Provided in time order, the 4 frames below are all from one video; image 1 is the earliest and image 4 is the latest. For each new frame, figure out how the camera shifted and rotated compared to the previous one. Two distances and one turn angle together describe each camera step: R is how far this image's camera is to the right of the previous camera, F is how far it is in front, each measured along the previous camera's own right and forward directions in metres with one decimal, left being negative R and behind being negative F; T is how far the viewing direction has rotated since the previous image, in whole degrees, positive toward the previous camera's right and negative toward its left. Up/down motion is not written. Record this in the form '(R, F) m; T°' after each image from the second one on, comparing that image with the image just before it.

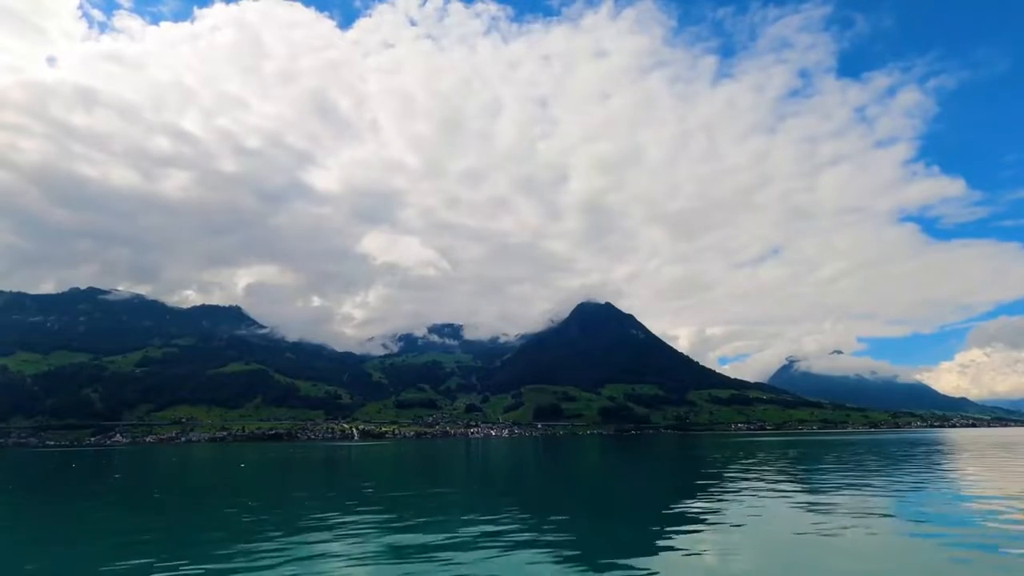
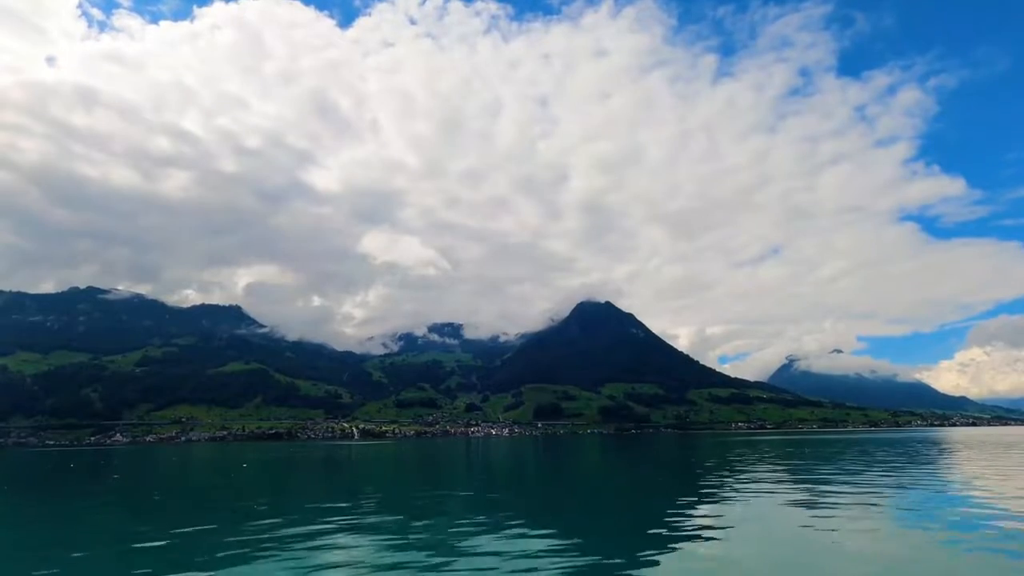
(0.0, +0.2) m; 0°
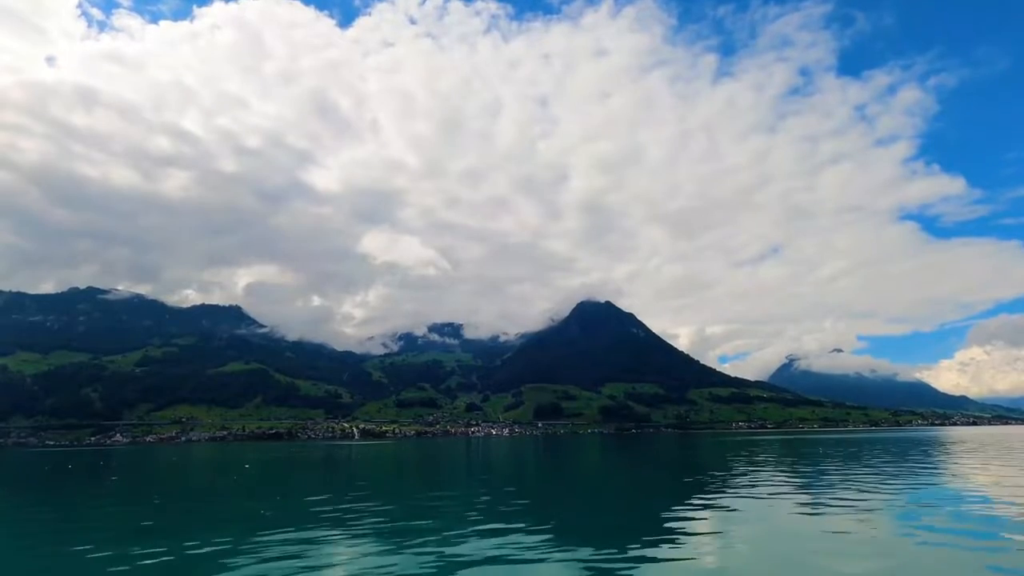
(0.0, +0.2) m; 0°
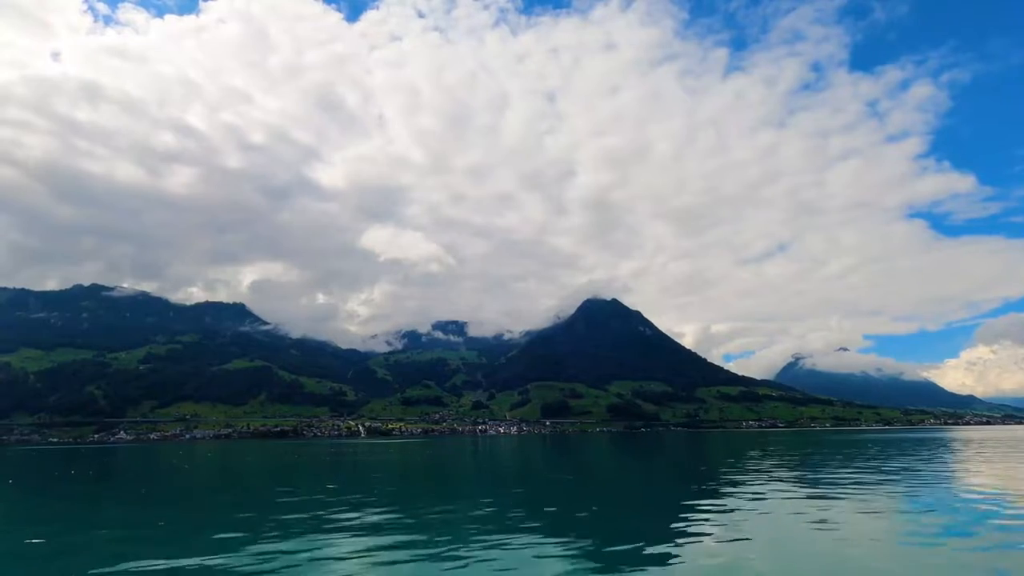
(-1.3, +2.6) m; 0°
